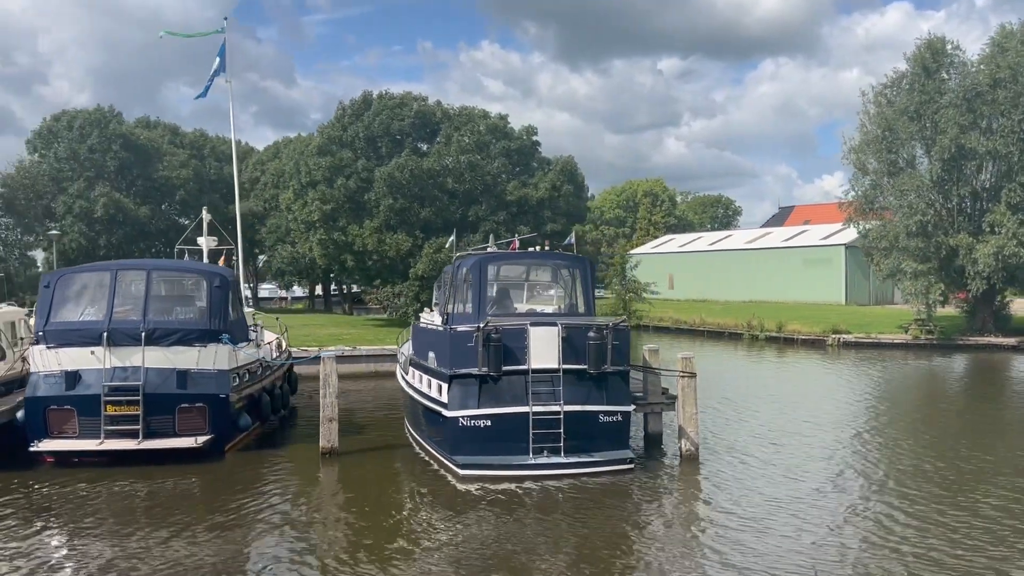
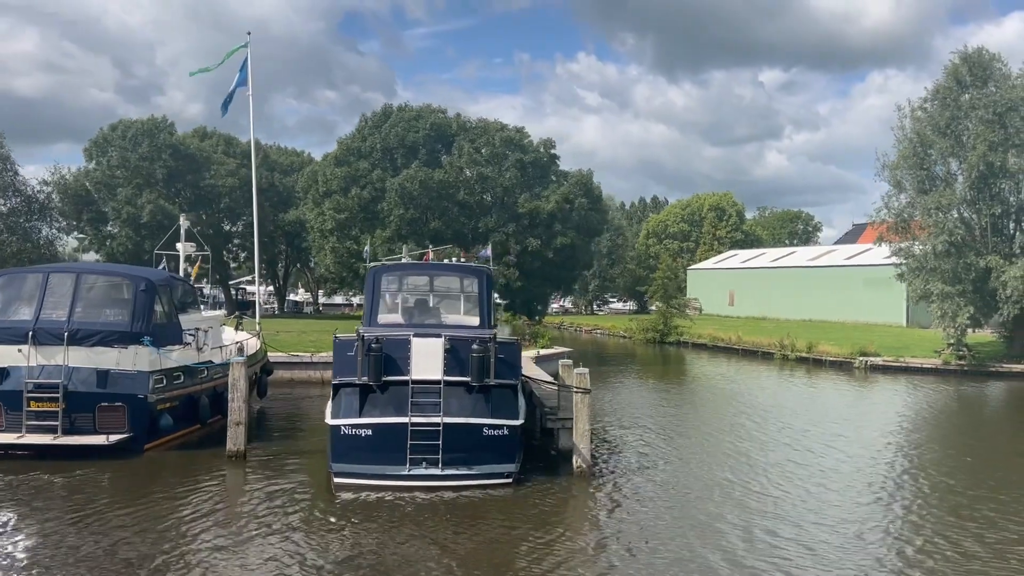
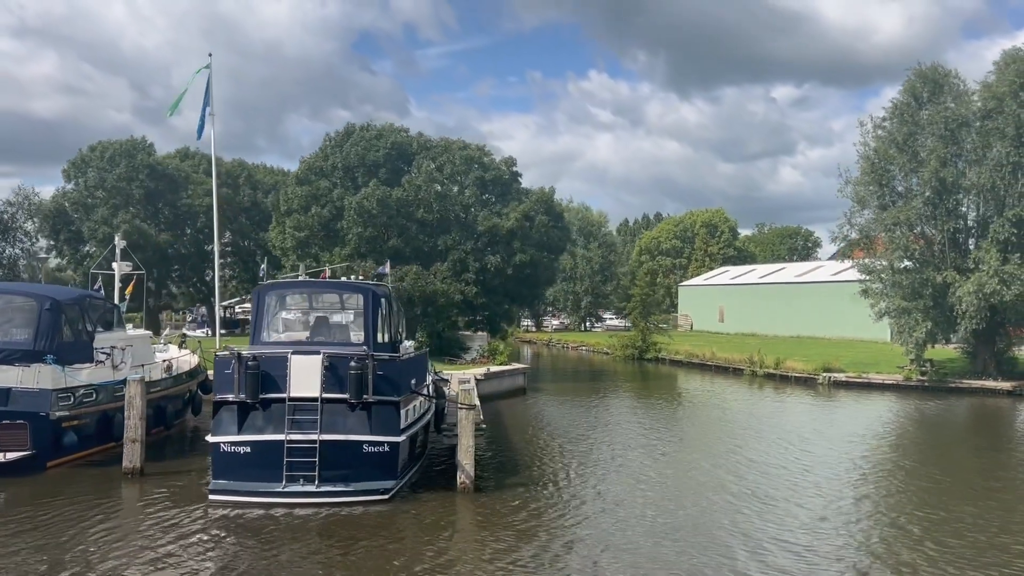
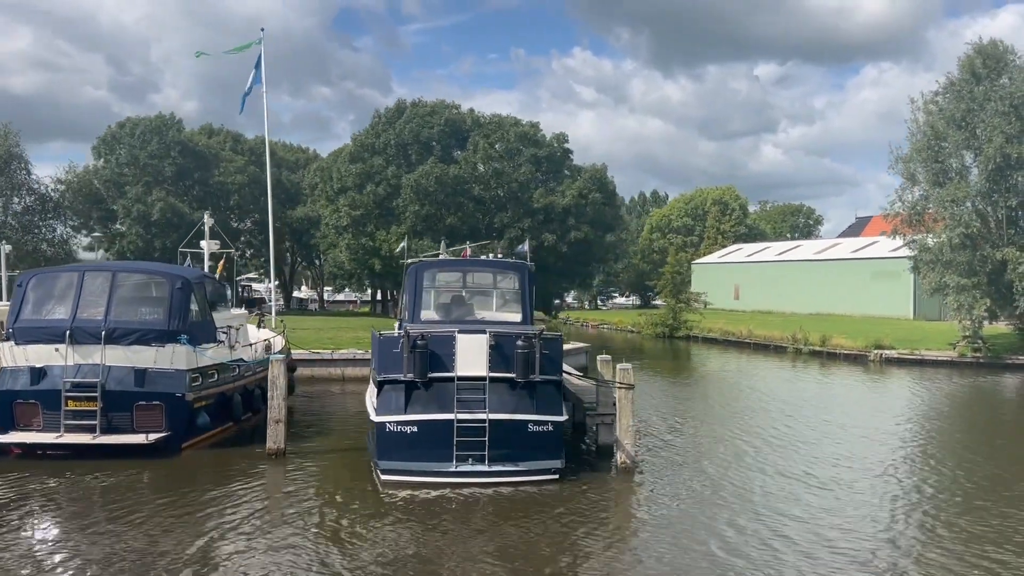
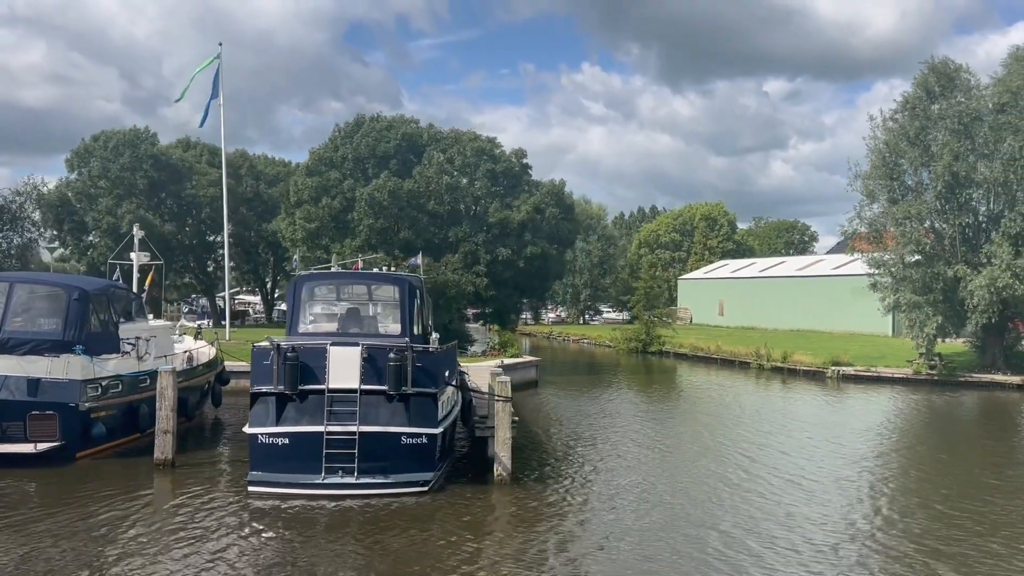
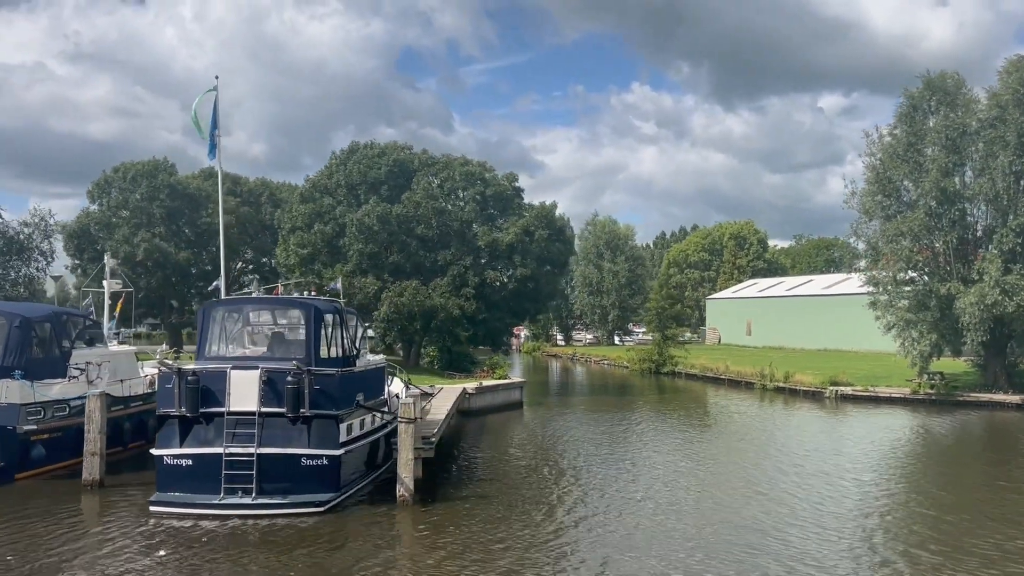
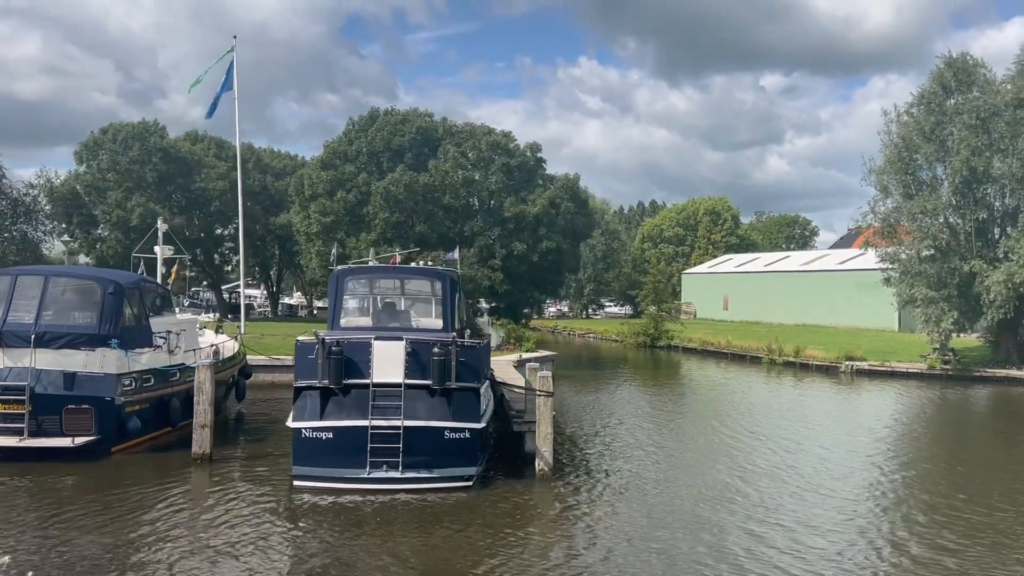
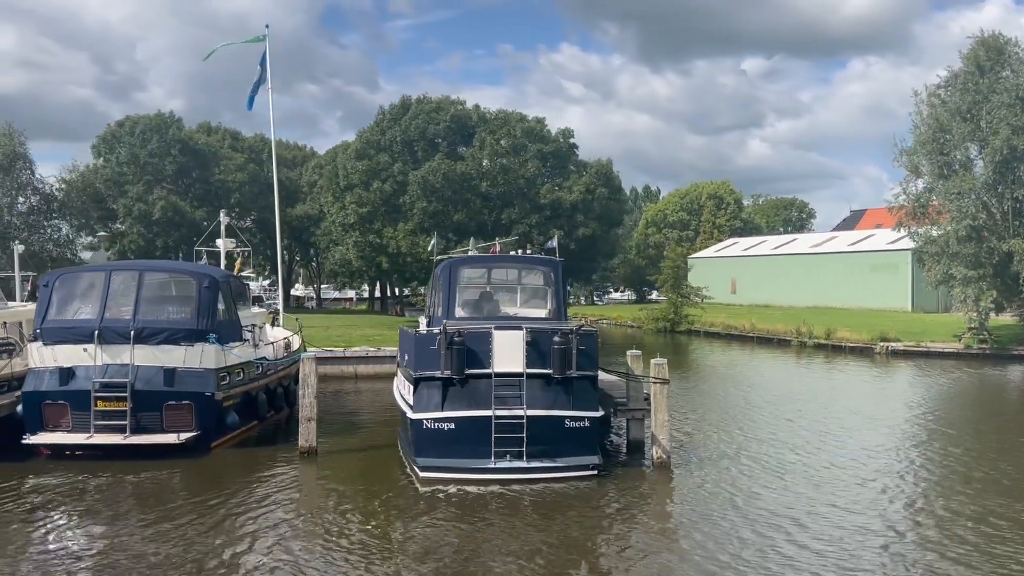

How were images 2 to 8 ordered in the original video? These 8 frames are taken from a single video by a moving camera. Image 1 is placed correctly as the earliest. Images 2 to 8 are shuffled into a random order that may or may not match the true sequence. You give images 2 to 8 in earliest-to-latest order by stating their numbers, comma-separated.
8, 4, 2, 7, 5, 3, 6
